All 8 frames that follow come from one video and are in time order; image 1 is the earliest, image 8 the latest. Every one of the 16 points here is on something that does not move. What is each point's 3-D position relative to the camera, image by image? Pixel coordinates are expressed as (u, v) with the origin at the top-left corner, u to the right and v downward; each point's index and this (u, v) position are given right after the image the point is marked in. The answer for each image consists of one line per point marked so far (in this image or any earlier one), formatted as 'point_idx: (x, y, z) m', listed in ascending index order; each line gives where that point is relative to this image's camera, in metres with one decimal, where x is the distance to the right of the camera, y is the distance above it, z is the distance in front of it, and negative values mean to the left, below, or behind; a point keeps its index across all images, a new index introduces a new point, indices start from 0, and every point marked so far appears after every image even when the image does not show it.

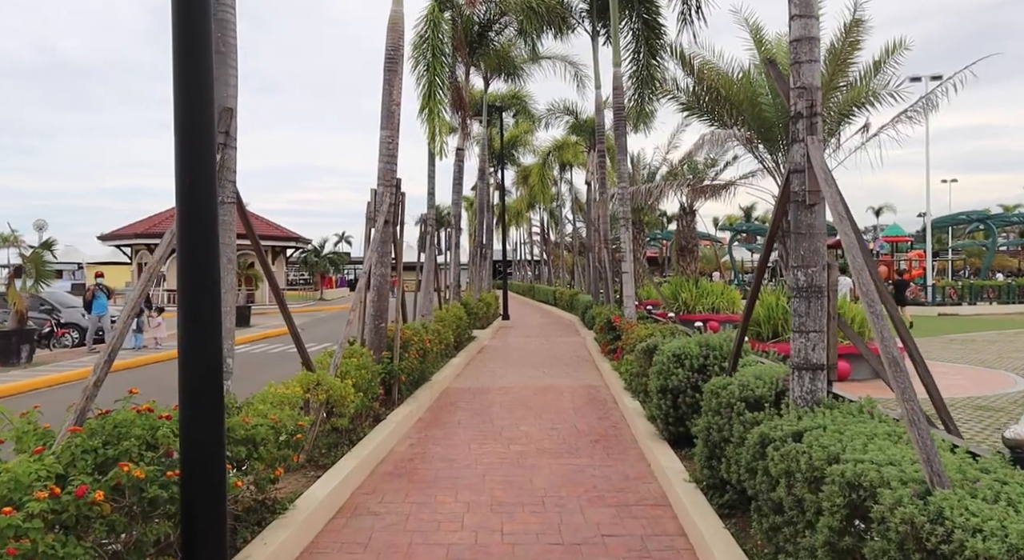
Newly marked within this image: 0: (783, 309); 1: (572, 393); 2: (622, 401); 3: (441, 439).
0: (+4.4, -0.5, +10.3) m
1: (+0.9, -1.7, +9.1) m
2: (+1.4, -1.5, +7.6) m
3: (-0.8, -1.8, +6.8) m
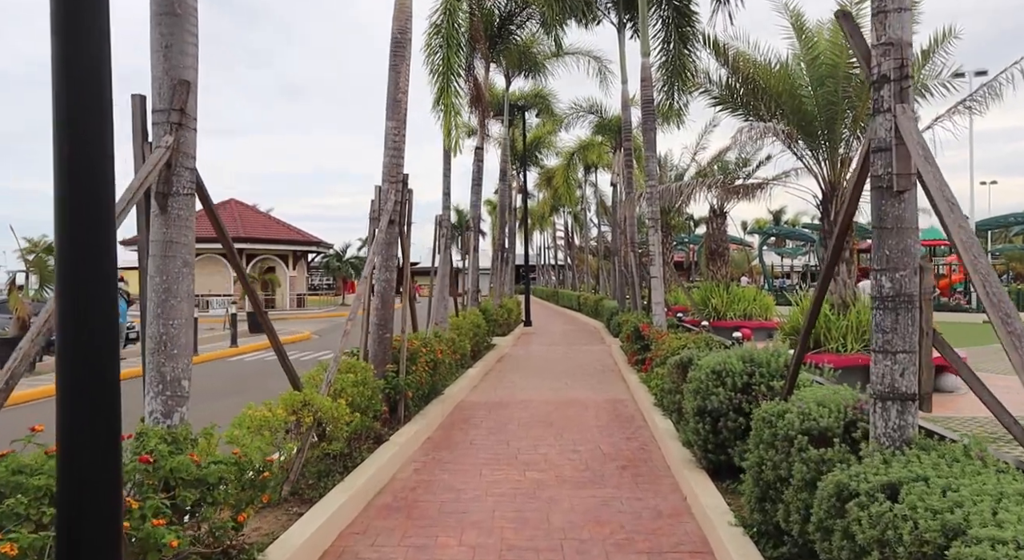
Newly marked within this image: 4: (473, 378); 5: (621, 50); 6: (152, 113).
0: (+4.7, -0.6, +9.4) m
1: (+1.1, -1.7, +8.3) m
2: (+1.6, -1.6, +6.9) m
3: (-0.6, -1.8, +6.2) m
4: (-0.7, -1.6, +10.4) m
5: (+2.5, +5.3, +14.1) m
6: (-1.9, +0.9, +3.3) m
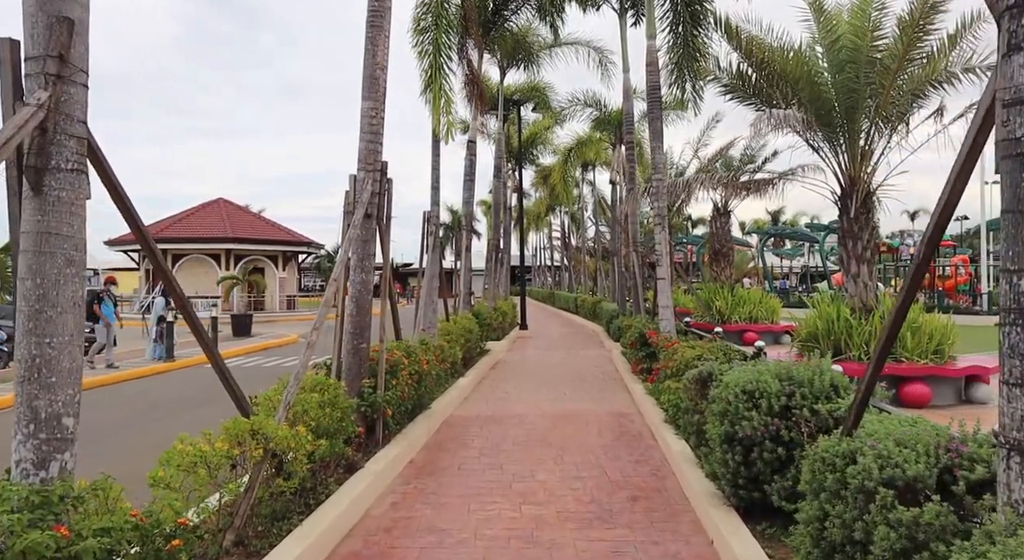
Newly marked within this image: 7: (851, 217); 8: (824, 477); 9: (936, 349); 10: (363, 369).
0: (+4.7, -0.6, +8.6) m
1: (+1.1, -1.8, +7.5) m
2: (+1.5, -1.6, +6.1) m
3: (-0.7, -1.9, +5.3) m
4: (-0.7, -1.7, +9.6) m
5: (+2.4, +5.3, +13.4) m
6: (-2.0, +0.9, +2.5) m
7: (+5.1, +0.9, +9.2) m
8: (+1.5, -0.9, +2.9) m
9: (+5.7, -0.9, +8.3) m
10: (-1.5, -0.9, +6.1) m
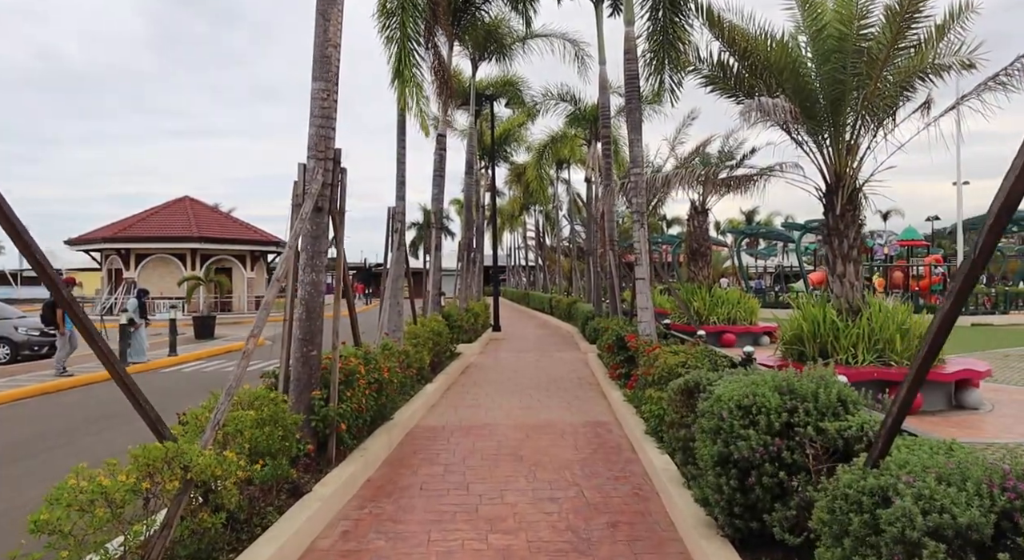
0: (+4.3, -0.6, +8.3) m
1: (+0.7, -1.8, +7.0) m
2: (+1.2, -1.6, +5.6) m
3: (-0.9, -1.9, +4.8) m
4: (-1.2, -1.7, +9.0) m
5: (+1.8, +5.3, +12.9) m
6: (-2.1, +0.9, +1.9) m
7: (+4.6, +0.9, +8.9) m
8: (+1.3, -0.9, +2.4) m
9: (+5.3, -0.9, +7.9) m
10: (-1.7, -0.9, +5.5) m
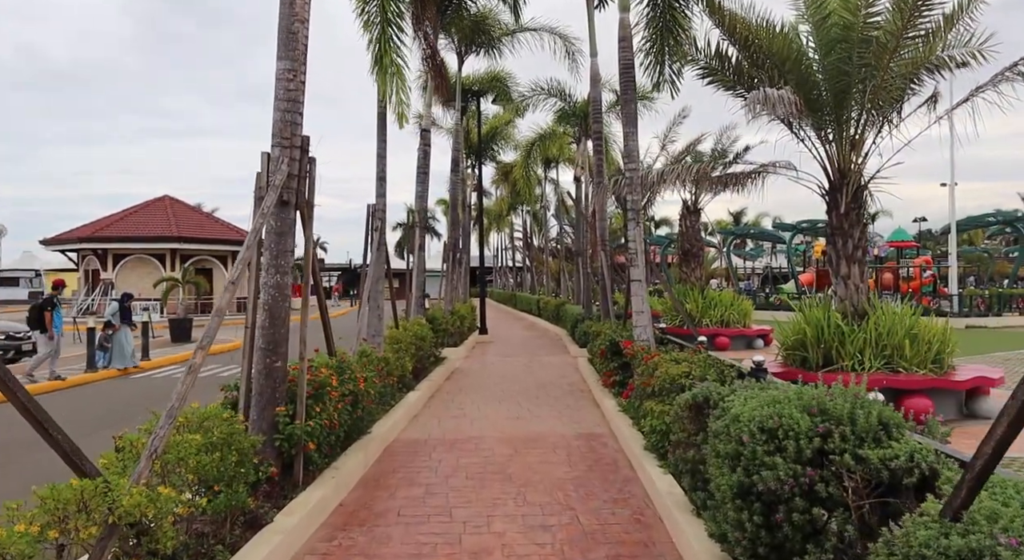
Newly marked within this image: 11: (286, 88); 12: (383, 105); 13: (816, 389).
0: (+4.1, -0.6, +7.8) m
1: (+0.6, -1.8, +6.5) m
2: (+1.1, -1.6, +5.1) m
3: (-1.0, -1.9, +4.2) m
4: (-1.3, -1.7, +8.4) m
5: (+1.5, +5.3, +12.4) m
6: (-2.1, +0.9, +1.3) m
7: (+4.5, +0.9, +8.4) m
8: (+1.3, -0.9, +1.9) m
9: (+5.1, -0.9, +7.5) m
10: (-1.8, -0.9, +4.9) m
11: (-1.8, +1.5, +4.9) m
12: (-2.0, +2.6, +9.3) m
13: (+1.7, -0.6, +3.4) m
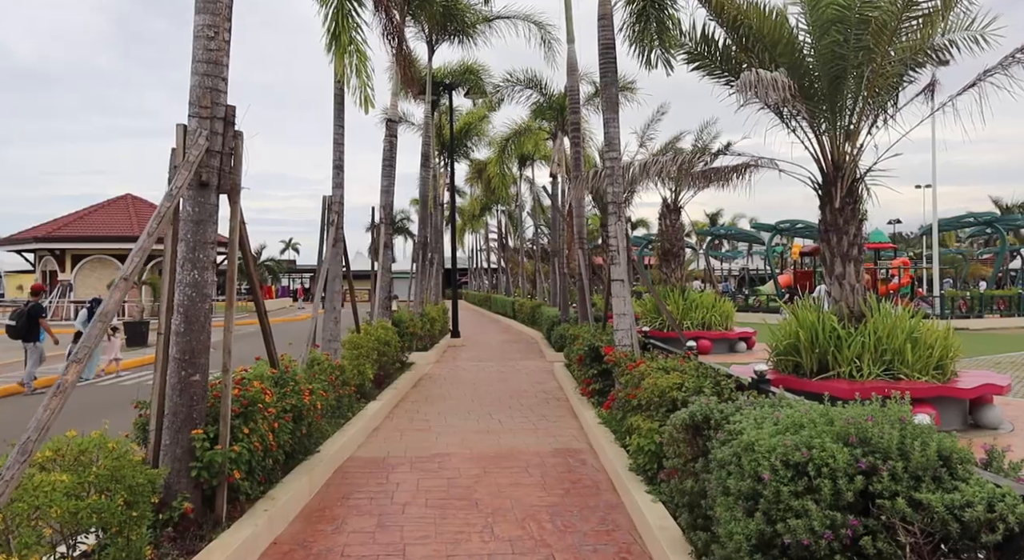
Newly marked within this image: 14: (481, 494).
0: (+3.8, -0.6, +7.2) m
1: (+0.3, -1.8, +5.8) m
2: (+0.9, -1.6, +4.4) m
3: (-1.2, -1.9, +3.4) m
4: (-1.7, -1.7, +7.6) m
5: (+1.0, +5.3, +11.7) m
6: (-2.2, +0.9, +0.5) m
7: (+4.1, +0.9, +7.9) m
8: (+1.1, -0.9, +1.2) m
9: (+4.8, -0.9, +7.0) m
10: (-2.1, -0.9, +4.1) m
11: (-2.0, +1.5, +4.1) m
12: (-2.4, +2.6, +8.5) m
13: (+1.5, -0.6, +2.8) m
14: (-0.3, -1.8, +5.3) m
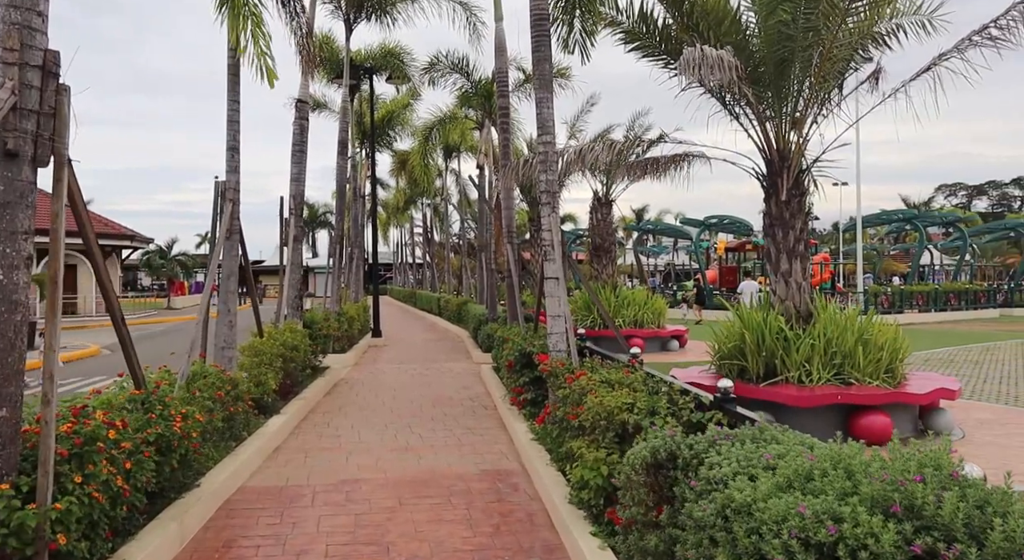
0: (+2.9, -0.6, +6.8) m
1: (-0.3, -1.8, +5.0) m
2: (+0.4, -1.6, +3.6) m
3: (-1.6, -1.9, +2.4) m
4: (-2.5, -1.7, +6.6) m
5: (-0.3, +5.3, +10.9) m
6: (-2.2, +0.9, -0.6) m
7: (+3.2, +0.9, +7.4) m
8: (+1.0, -0.9, +0.5) m
9: (+4.0, -0.9, +6.7) m
10: (-2.5, -0.9, +3.0) m
11: (-2.5, +1.5, +3.0) m
12: (-3.3, +2.7, +7.3) m
13: (+1.2, -0.6, +2.1) m
14: (-0.8, -1.8, +4.4) m
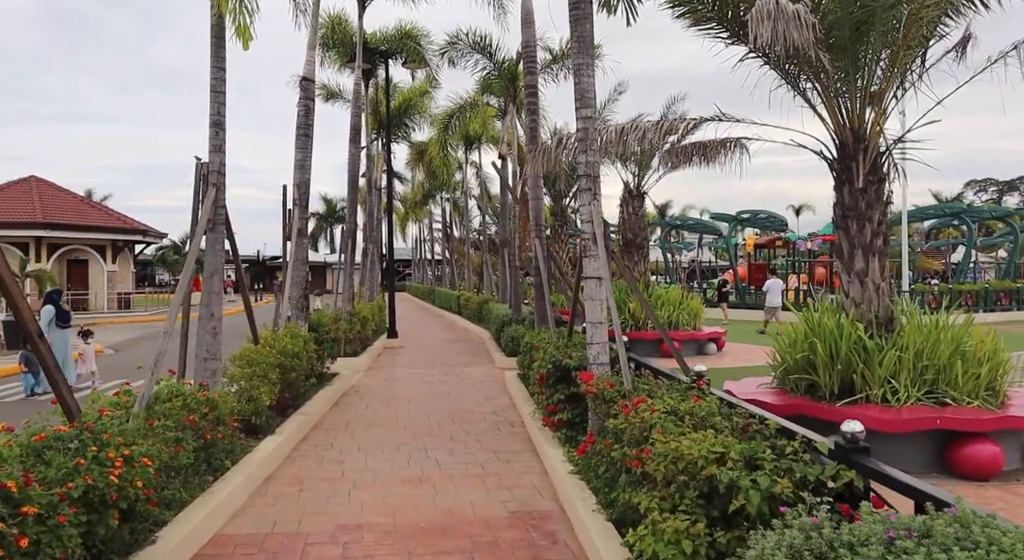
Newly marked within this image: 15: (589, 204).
0: (+3.2, -0.6, +5.7) m
1: (-0.1, -1.8, +4.0) m
2: (+0.6, -1.6, +2.6) m
3: (-1.4, -1.9, +1.5) m
4: (-2.3, -1.7, +5.6) m
5: (+0.1, +5.3, +9.9) m
6: (-2.1, +0.8, -1.6) m
7: (+3.5, +0.9, +6.4) m
8: (+1.2, -1.0, -0.5) m
9: (+4.3, -0.9, +5.6) m
10: (-2.3, -0.9, +2.1) m
11: (-2.3, +1.5, +2.1) m
12: (-3.0, +2.7, +6.4) m
13: (+1.4, -0.6, +1.1) m
14: (-0.6, -1.8, +3.4) m
15: (+0.7, +0.7, +5.9) m
